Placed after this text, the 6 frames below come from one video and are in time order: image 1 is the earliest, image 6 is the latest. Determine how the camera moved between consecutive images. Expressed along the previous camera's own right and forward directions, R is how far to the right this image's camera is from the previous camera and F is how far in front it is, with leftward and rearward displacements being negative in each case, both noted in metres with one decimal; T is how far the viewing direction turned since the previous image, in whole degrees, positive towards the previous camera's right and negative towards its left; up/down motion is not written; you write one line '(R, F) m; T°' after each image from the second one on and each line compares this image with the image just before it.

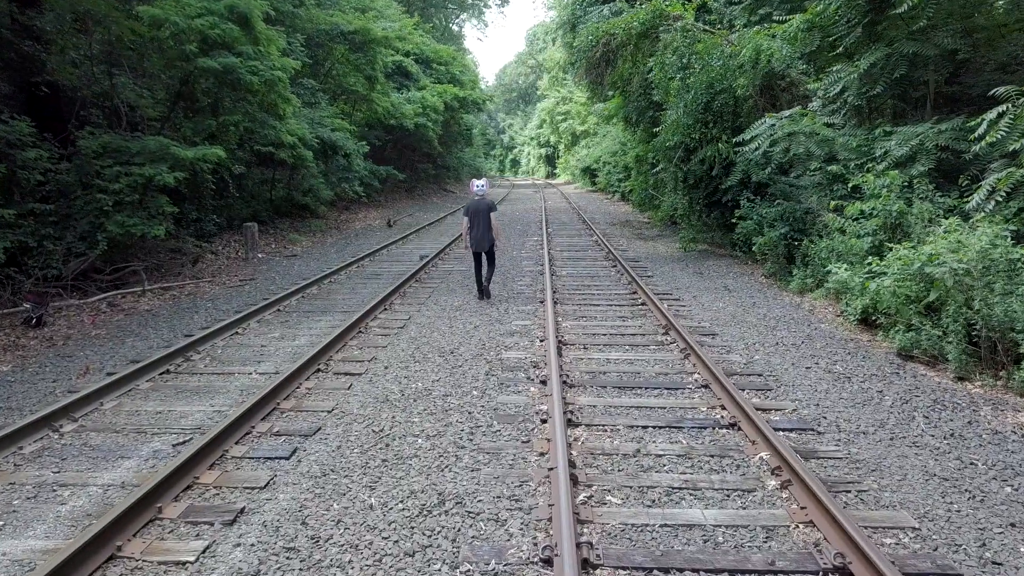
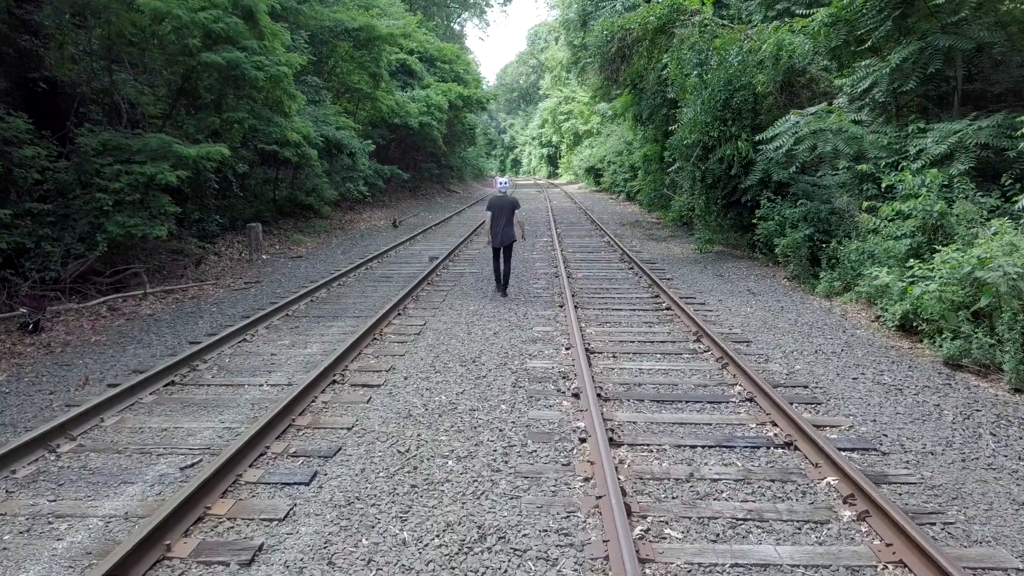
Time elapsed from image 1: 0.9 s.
(-0.3, +0.4) m; 0°
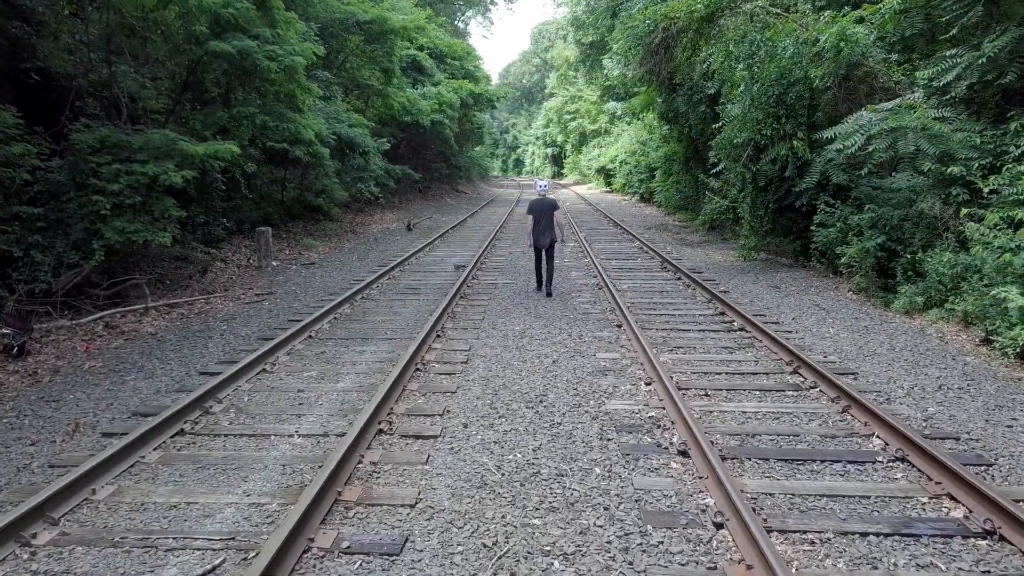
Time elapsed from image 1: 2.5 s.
(-0.7, +1.0) m; 0°
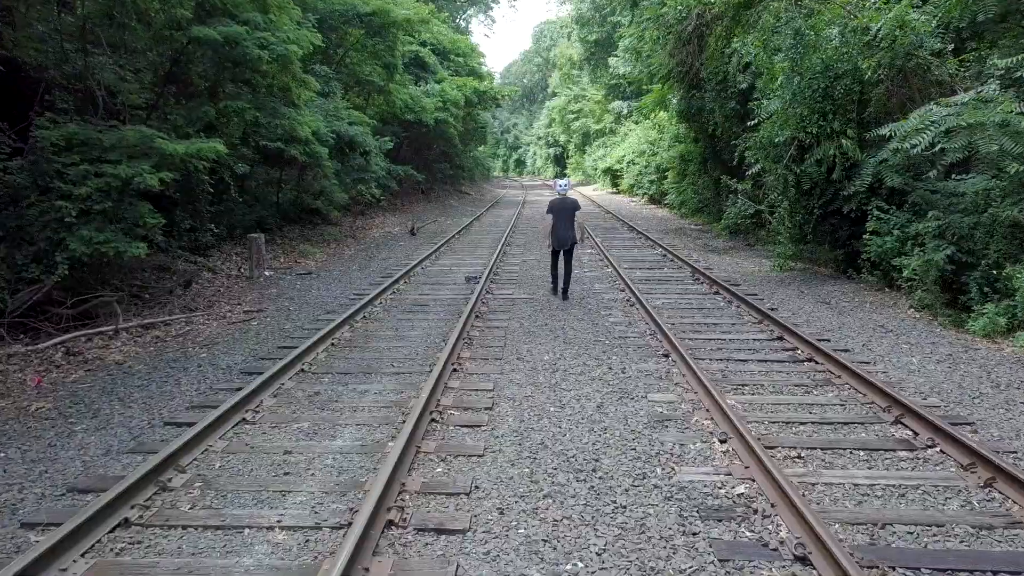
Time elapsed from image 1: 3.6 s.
(-0.3, +1.1) m; 0°
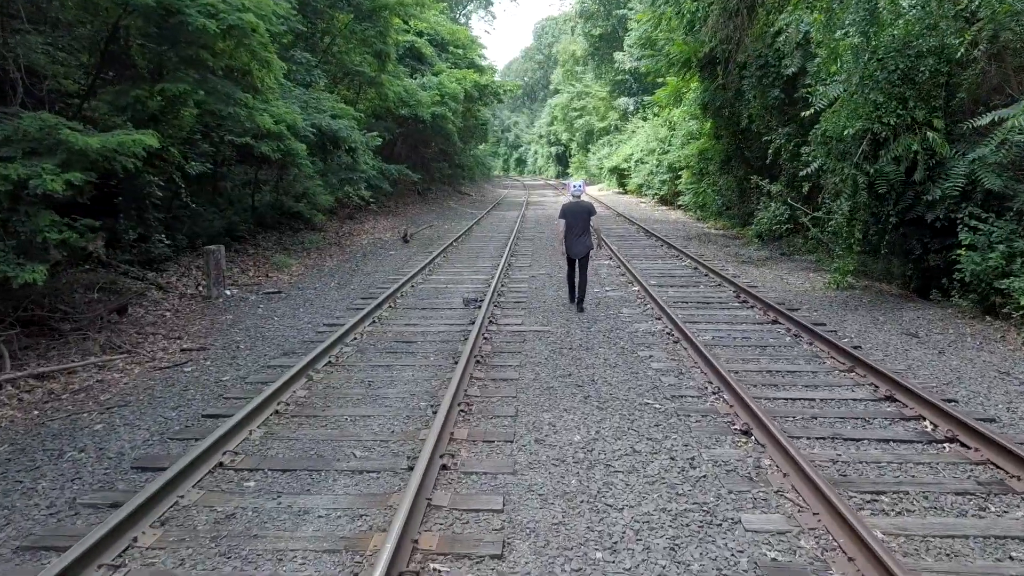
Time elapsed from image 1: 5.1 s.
(-0.1, +1.8) m; 0°
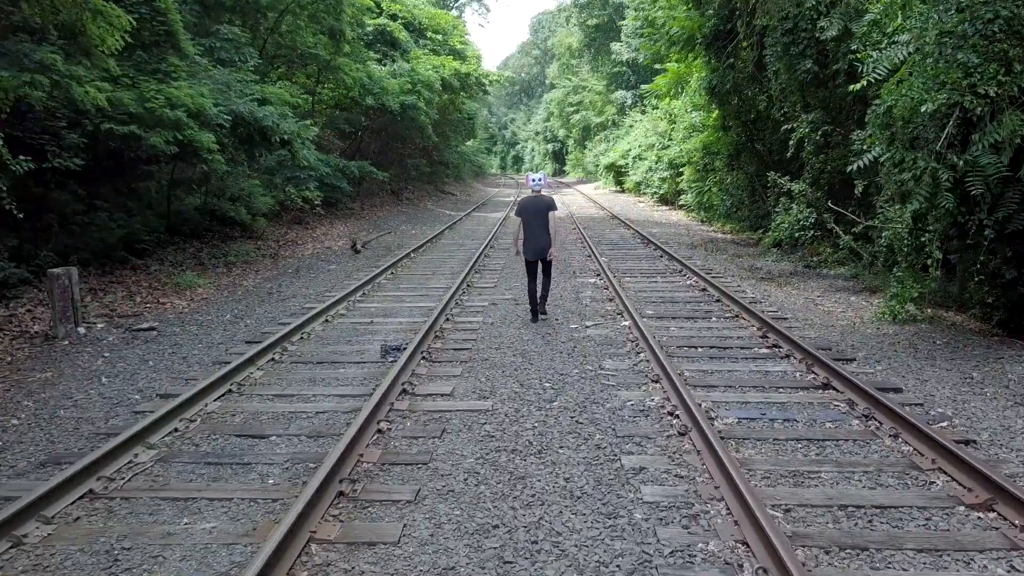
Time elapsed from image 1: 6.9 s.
(+0.8, +2.5) m; 0°
